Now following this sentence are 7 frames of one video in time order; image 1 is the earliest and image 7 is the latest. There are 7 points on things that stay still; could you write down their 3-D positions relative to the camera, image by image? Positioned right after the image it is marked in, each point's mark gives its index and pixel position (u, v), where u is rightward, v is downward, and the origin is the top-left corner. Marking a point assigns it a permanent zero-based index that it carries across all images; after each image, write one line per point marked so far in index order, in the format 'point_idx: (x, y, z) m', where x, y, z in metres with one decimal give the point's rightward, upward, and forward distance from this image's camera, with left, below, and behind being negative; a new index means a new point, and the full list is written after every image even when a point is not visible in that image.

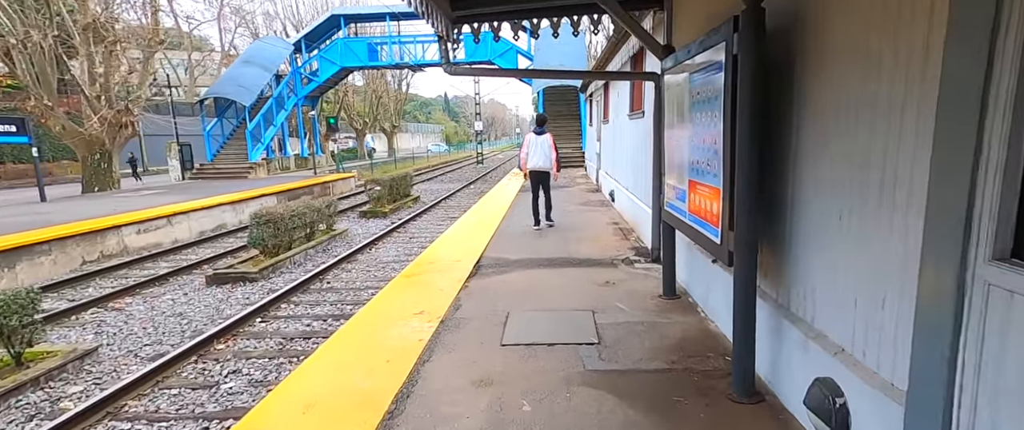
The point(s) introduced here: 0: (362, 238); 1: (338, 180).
0: (-3.0, -0.5, +11.7) m
1: (-6.0, +1.2, +20.1) m
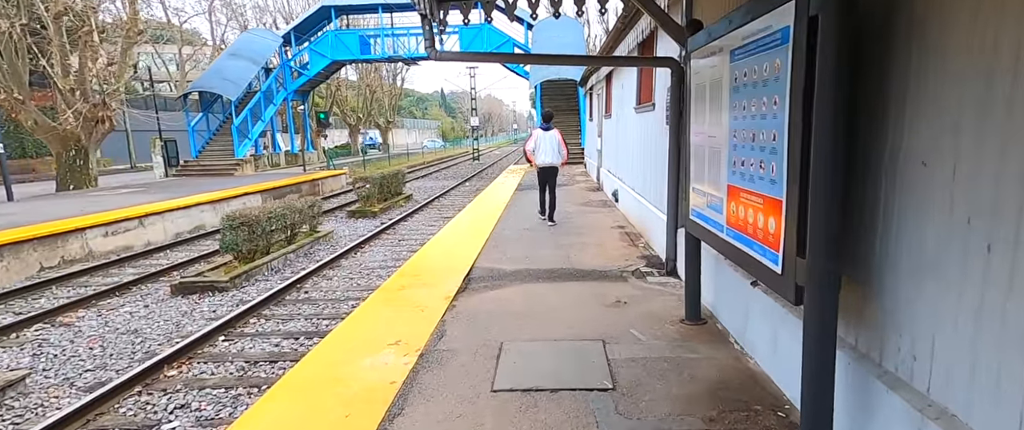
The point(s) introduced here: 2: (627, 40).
0: (-3.1, -0.5, +11.0) m
1: (-6.1, +1.3, +19.3) m
2: (+1.5, +2.2, +7.4) m
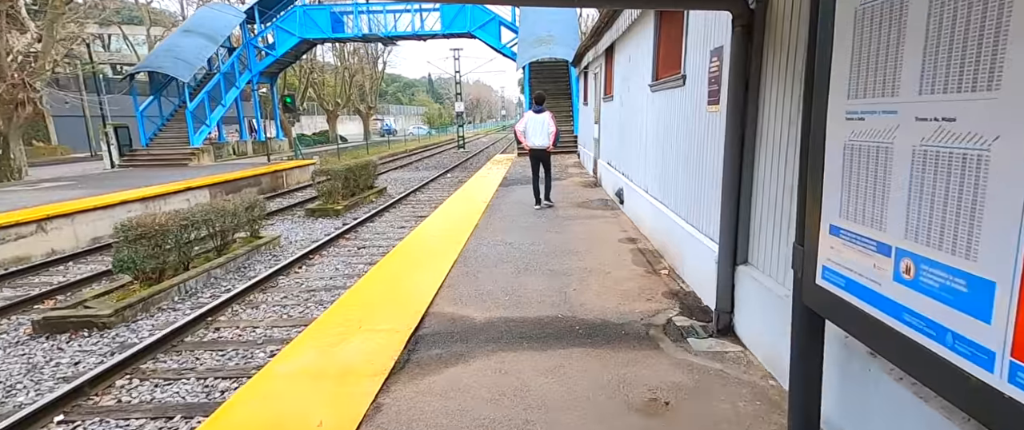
0: (-3.4, -0.5, +9.2) m
1: (-6.6, +1.4, +17.4) m
2: (+1.2, +2.1, +5.6) m
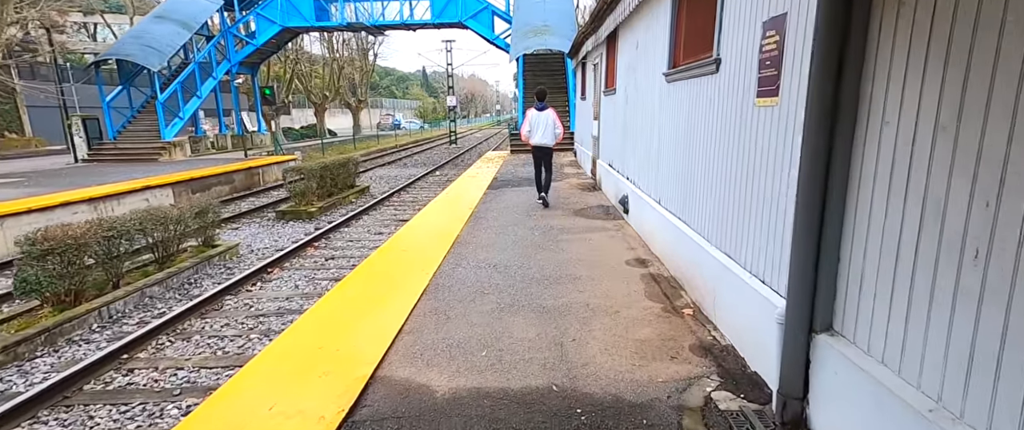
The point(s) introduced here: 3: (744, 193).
0: (-3.5, -0.6, +8.1) m
1: (-6.8, +1.4, +16.3) m
2: (+1.1, +2.0, +4.6) m
3: (+1.2, +0.1, +3.1) m
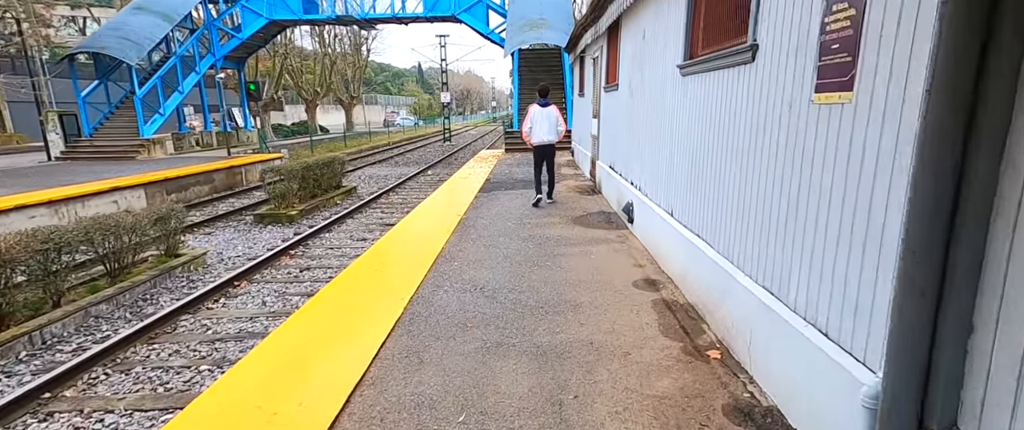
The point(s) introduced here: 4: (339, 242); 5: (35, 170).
0: (-3.6, -0.7, +7.4) m
1: (-6.9, +1.4, +15.6) m
2: (+1.1, +1.9, +3.9) m
3: (+1.2, 0.0, +2.4) m
4: (-2.6, -0.4, +8.9) m
5: (-11.0, +1.0, +13.4) m
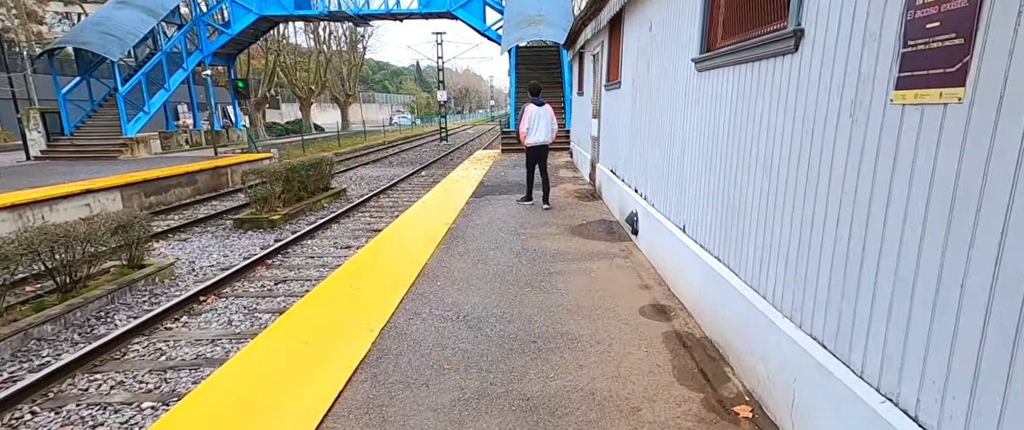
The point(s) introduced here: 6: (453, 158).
0: (-3.7, -0.8, +6.8) m
1: (-7.0, +1.3, +15.0) m
2: (+1.0, +1.8, +3.4) m
3: (+1.1, -0.1, +1.9) m
4: (-2.7, -0.5, +8.3) m
5: (-11.1, +1.0, +12.8) m
6: (-2.0, +1.8, +19.0) m
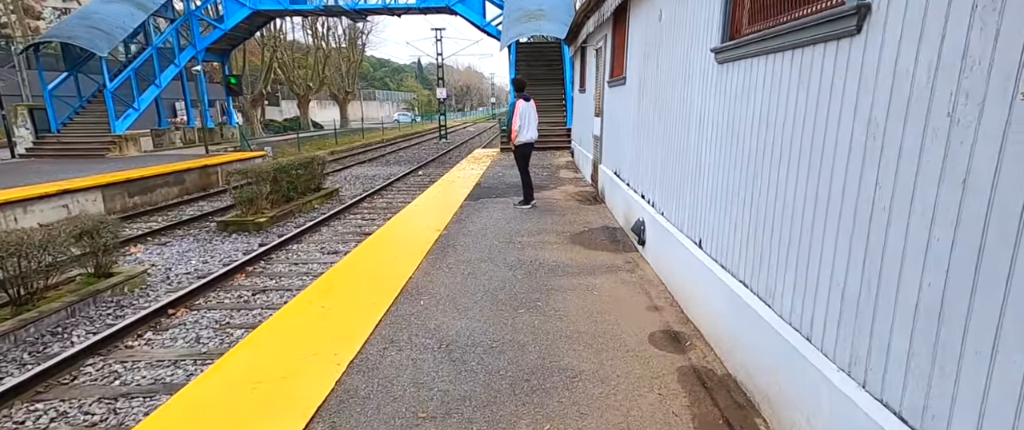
0: (-3.7, -0.8, +6.4) m
1: (-7.0, +1.3, +14.5) m
2: (+1.0, +1.7, +2.9) m
3: (+1.1, -0.2, +1.4) m
4: (-2.7, -0.5, +7.8) m
5: (-11.1, +1.0, +12.4) m
6: (-2.0, +1.8, +18.5) m
